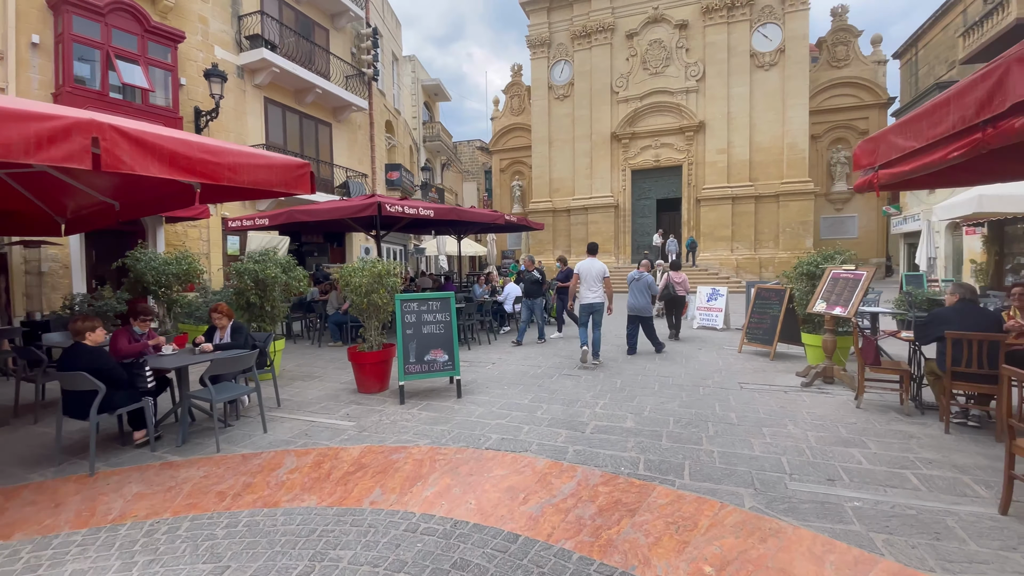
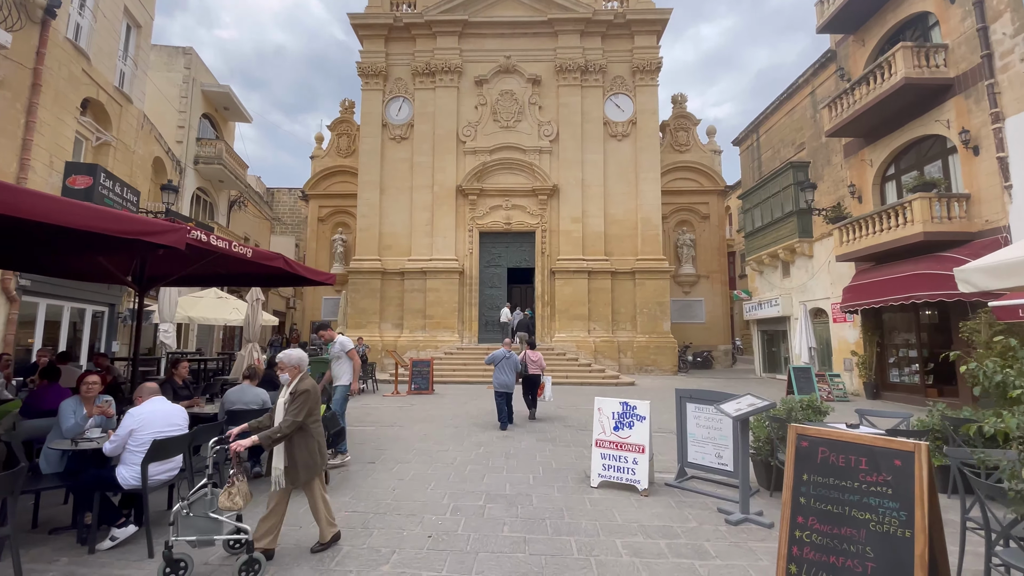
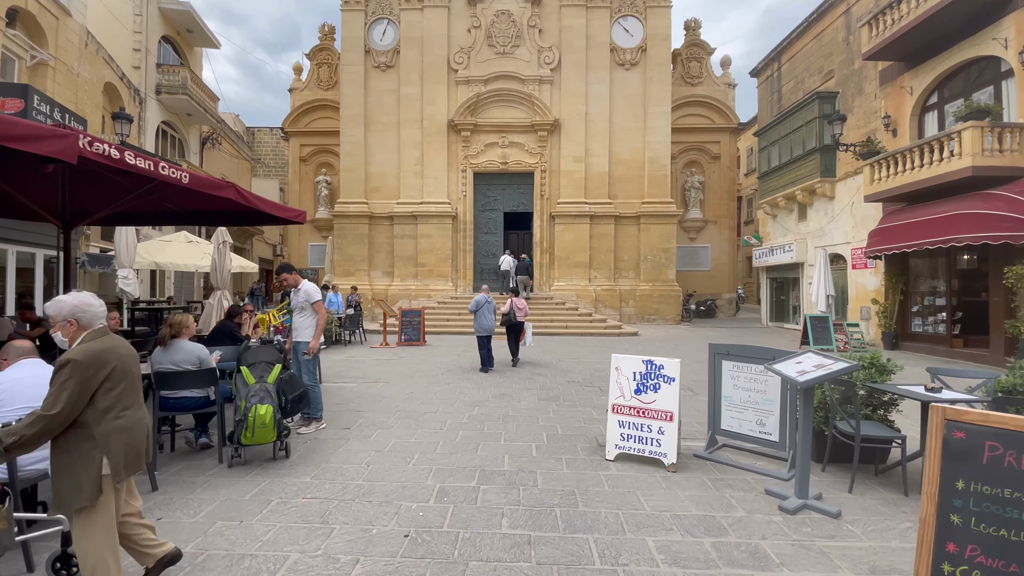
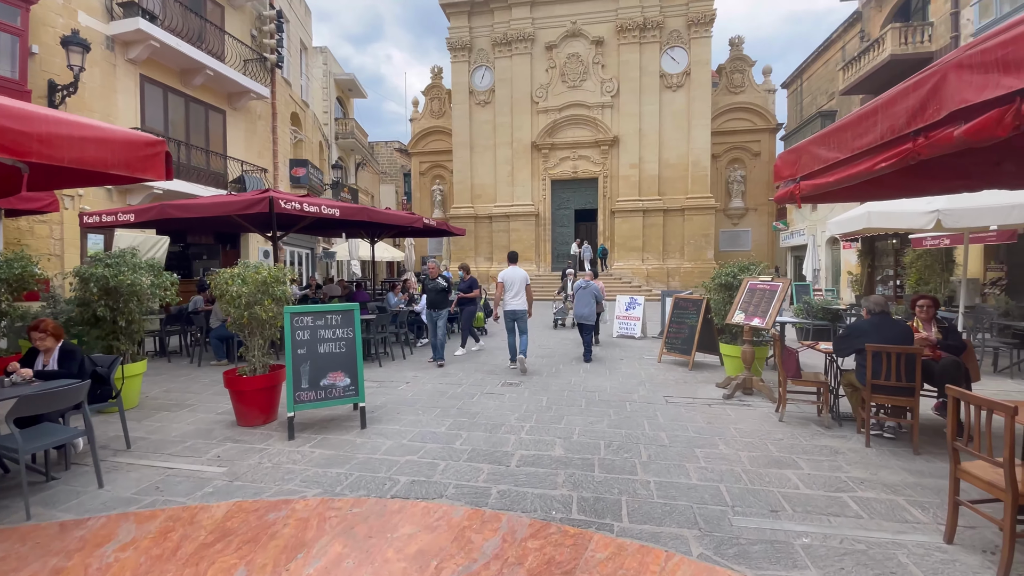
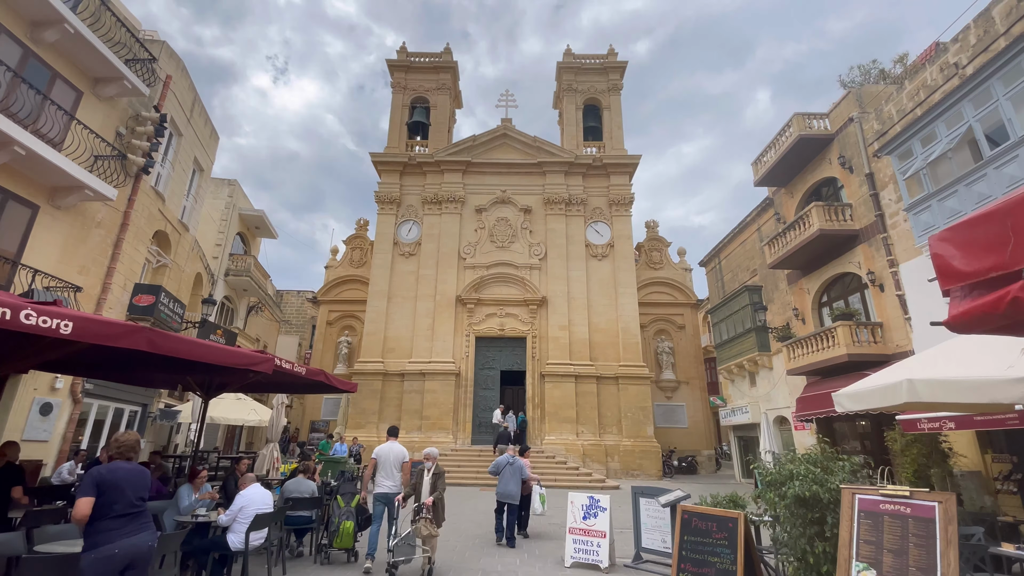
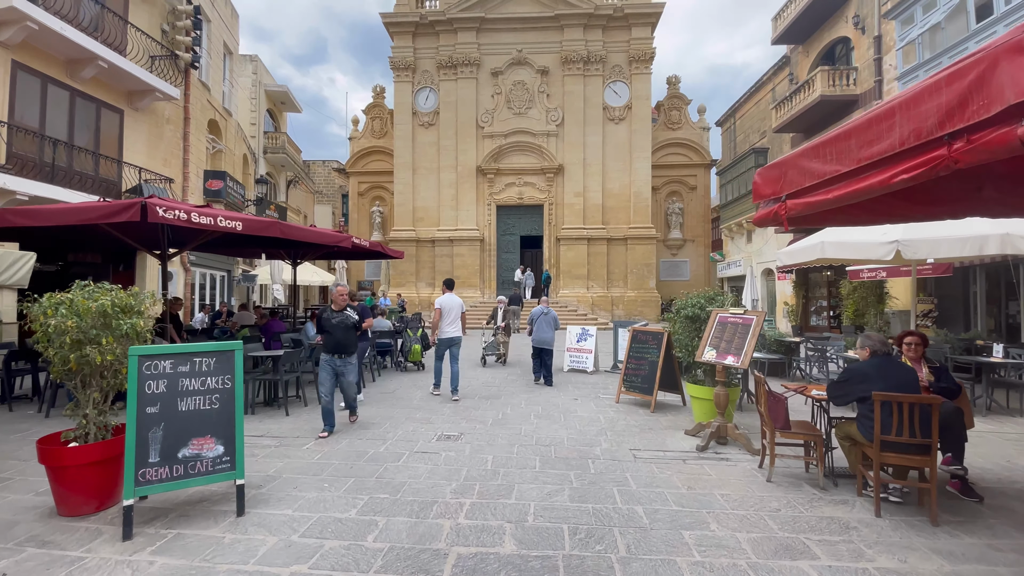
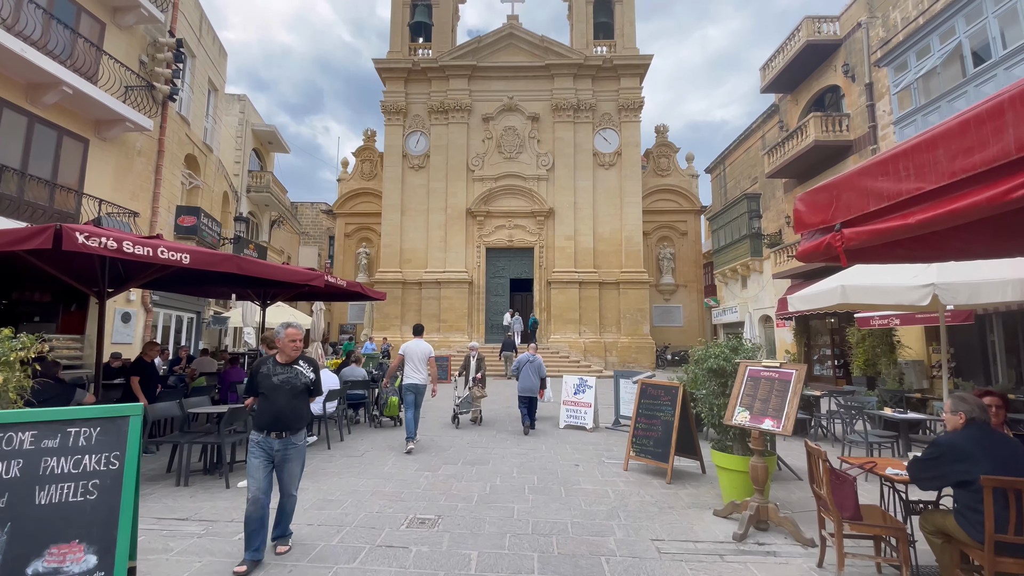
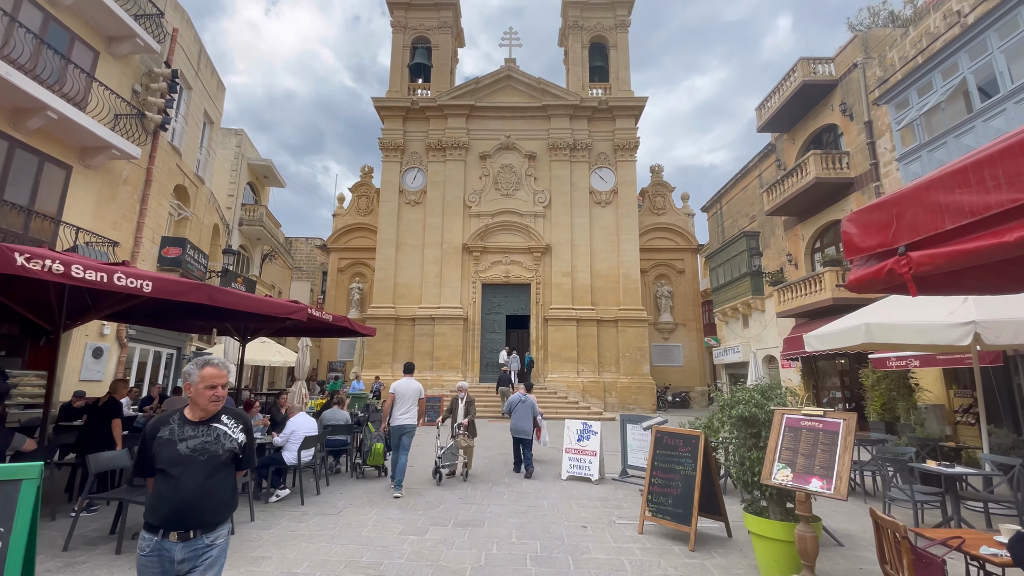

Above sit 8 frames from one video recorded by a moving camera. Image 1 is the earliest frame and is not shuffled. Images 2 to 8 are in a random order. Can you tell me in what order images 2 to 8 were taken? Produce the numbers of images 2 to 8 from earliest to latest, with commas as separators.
4, 6, 7, 8, 5, 2, 3
